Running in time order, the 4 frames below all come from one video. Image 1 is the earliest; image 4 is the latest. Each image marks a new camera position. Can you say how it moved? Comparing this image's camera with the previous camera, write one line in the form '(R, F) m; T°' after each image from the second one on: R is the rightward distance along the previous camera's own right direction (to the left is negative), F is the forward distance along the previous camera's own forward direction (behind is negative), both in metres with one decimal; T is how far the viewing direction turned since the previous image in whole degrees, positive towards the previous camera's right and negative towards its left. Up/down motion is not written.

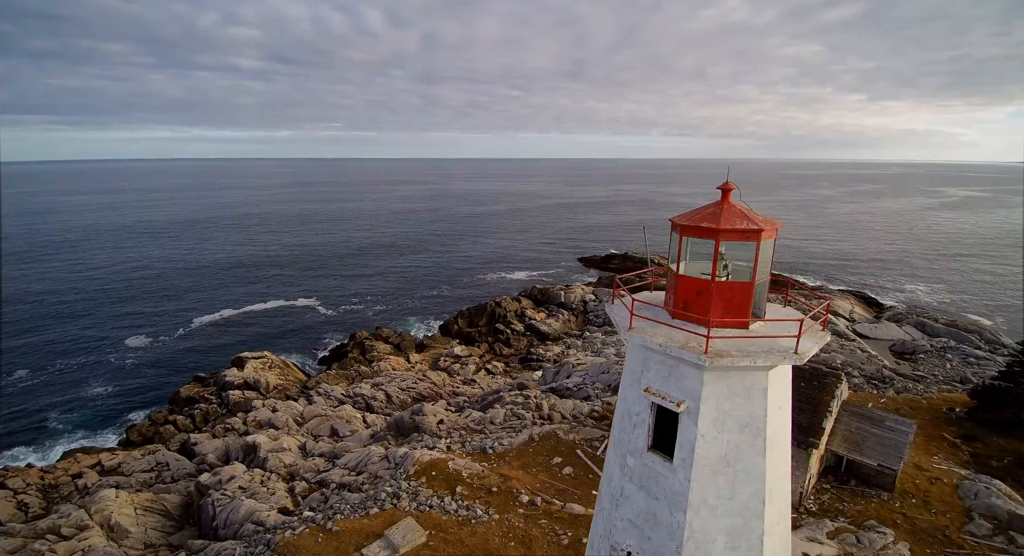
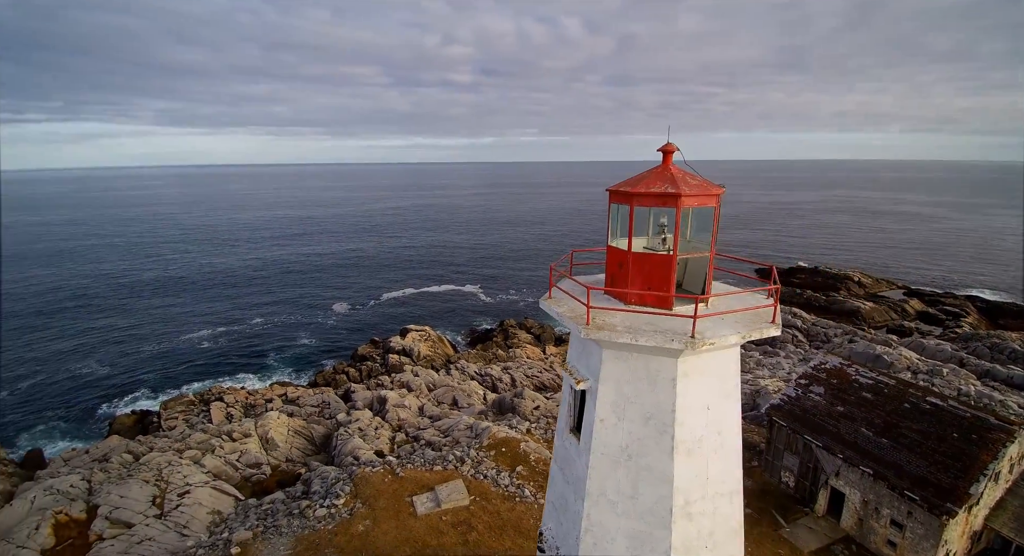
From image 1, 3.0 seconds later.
(+5.7, +0.8) m; -24°
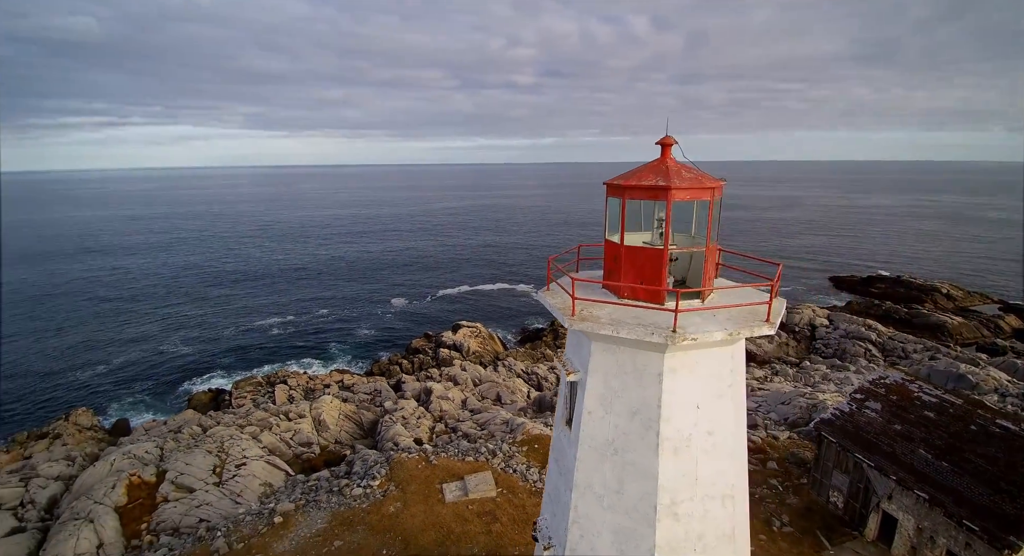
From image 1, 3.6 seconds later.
(+1.4, -0.1) m; -7°
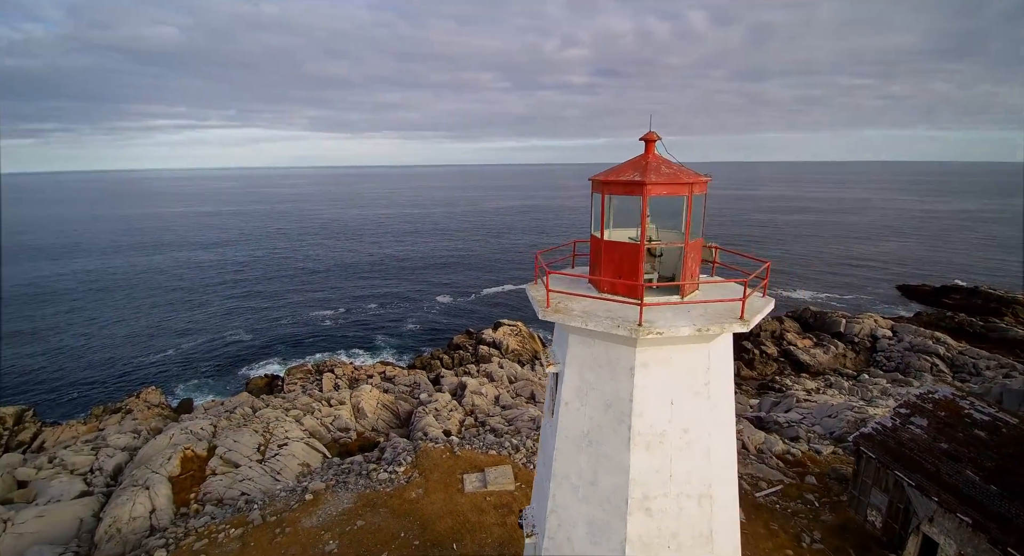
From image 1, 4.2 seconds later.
(+1.4, -0.2) m; -6°
